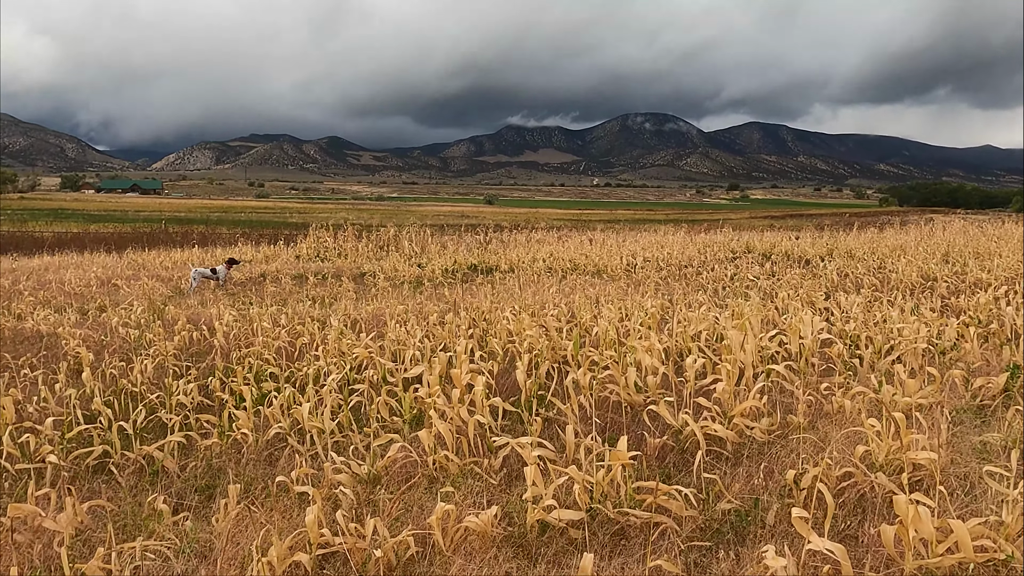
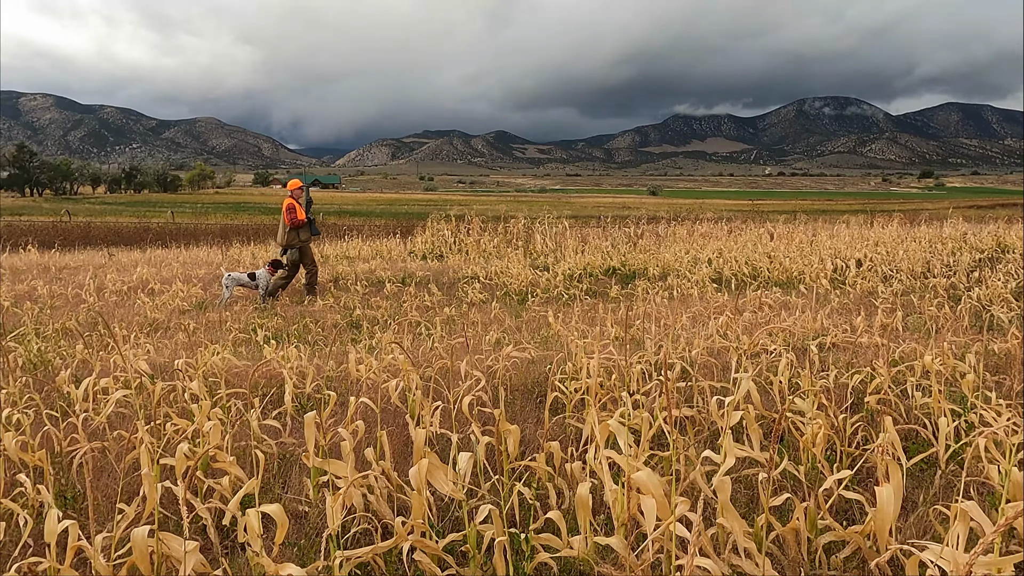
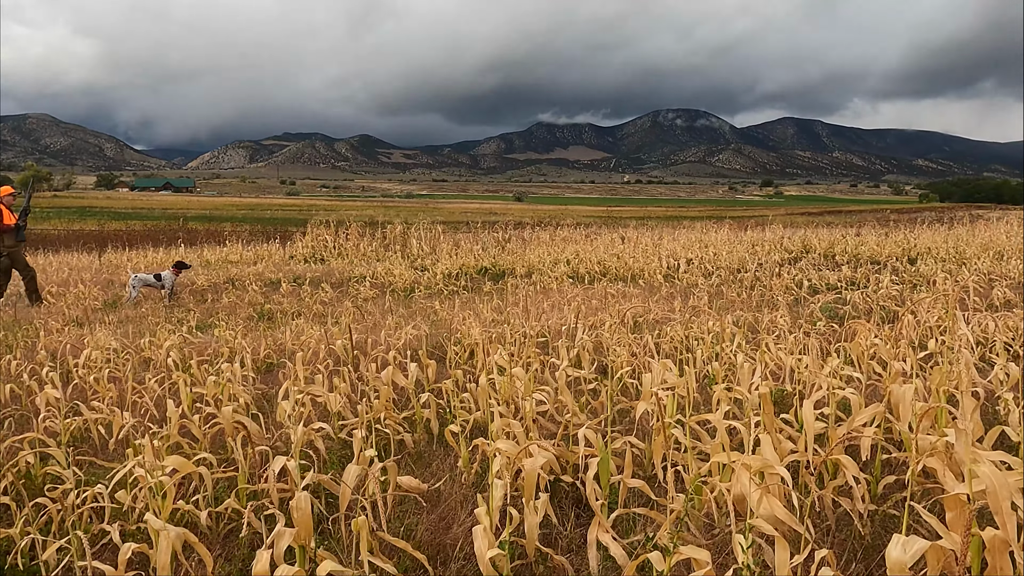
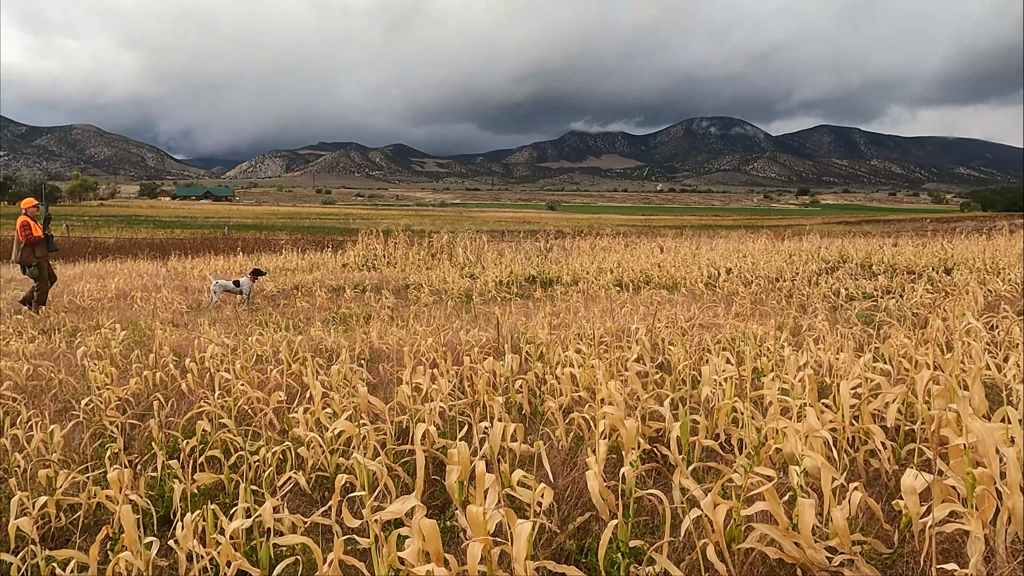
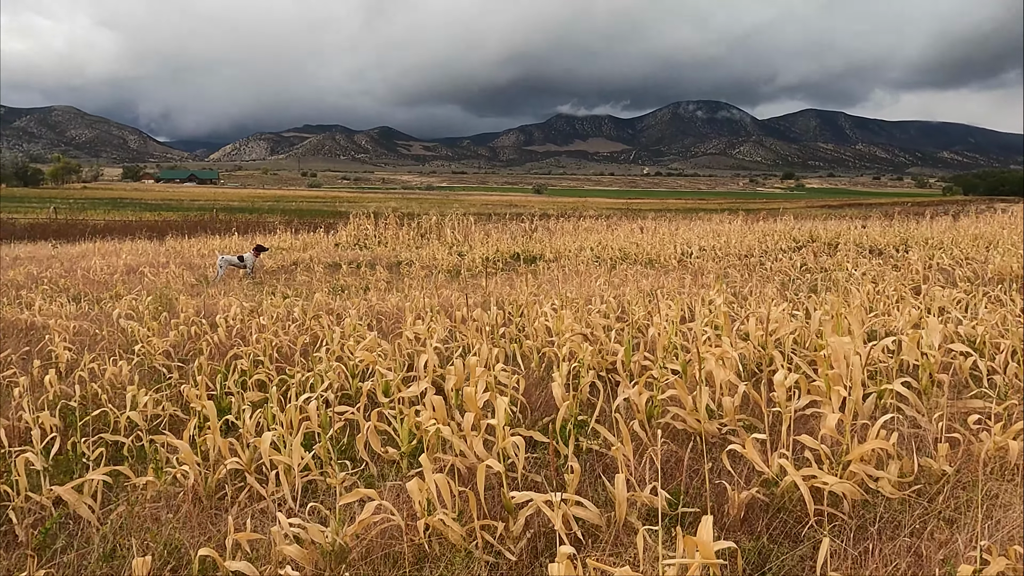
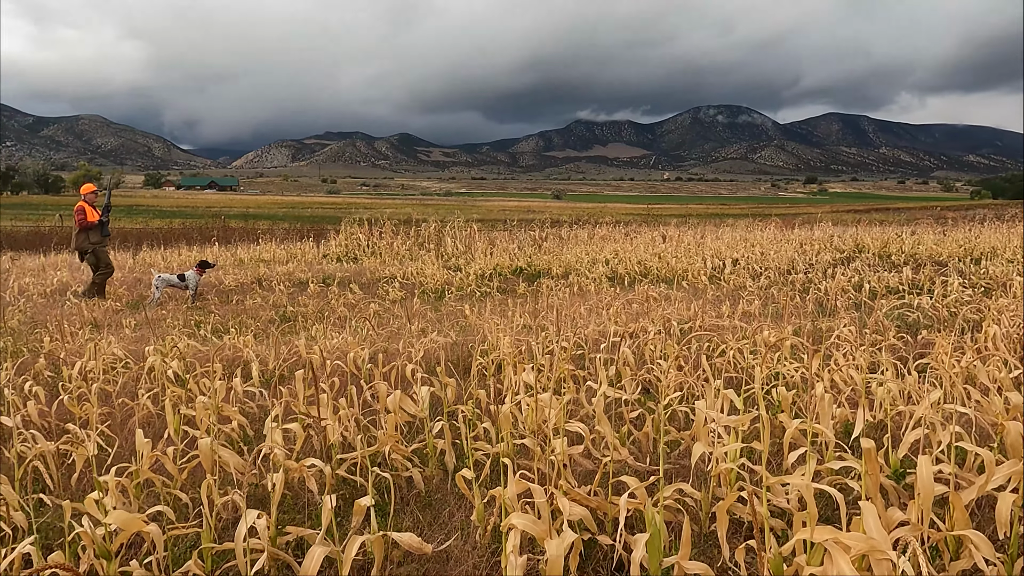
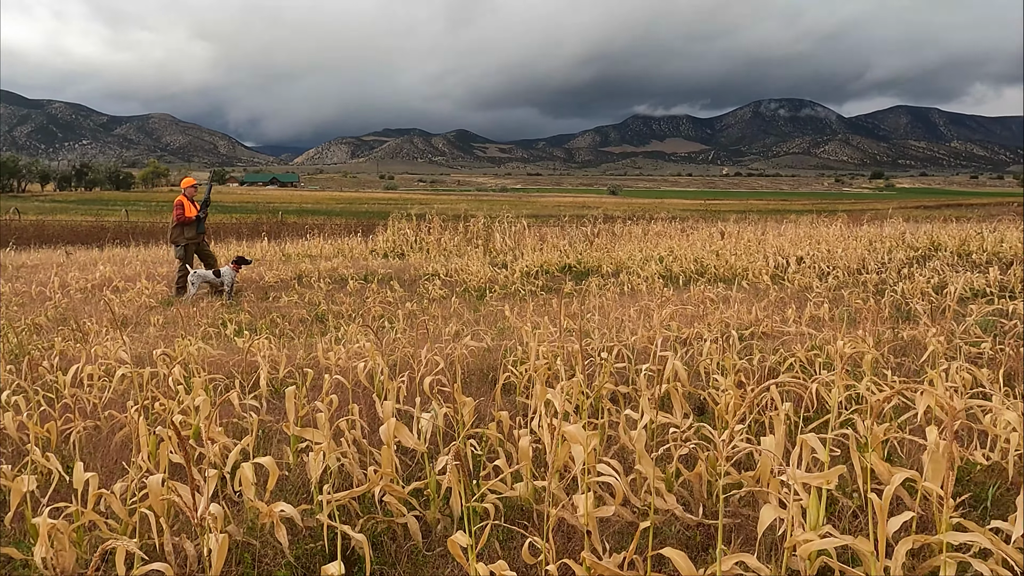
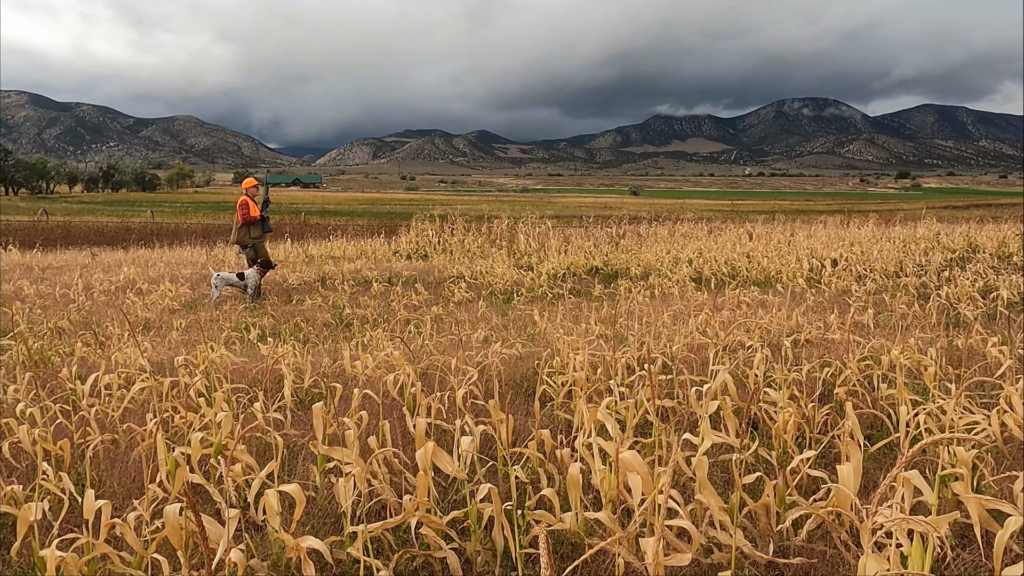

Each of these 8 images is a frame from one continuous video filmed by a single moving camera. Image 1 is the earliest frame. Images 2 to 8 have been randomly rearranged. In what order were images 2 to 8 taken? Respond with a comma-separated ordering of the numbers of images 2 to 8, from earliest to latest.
5, 4, 3, 6, 7, 8, 2
